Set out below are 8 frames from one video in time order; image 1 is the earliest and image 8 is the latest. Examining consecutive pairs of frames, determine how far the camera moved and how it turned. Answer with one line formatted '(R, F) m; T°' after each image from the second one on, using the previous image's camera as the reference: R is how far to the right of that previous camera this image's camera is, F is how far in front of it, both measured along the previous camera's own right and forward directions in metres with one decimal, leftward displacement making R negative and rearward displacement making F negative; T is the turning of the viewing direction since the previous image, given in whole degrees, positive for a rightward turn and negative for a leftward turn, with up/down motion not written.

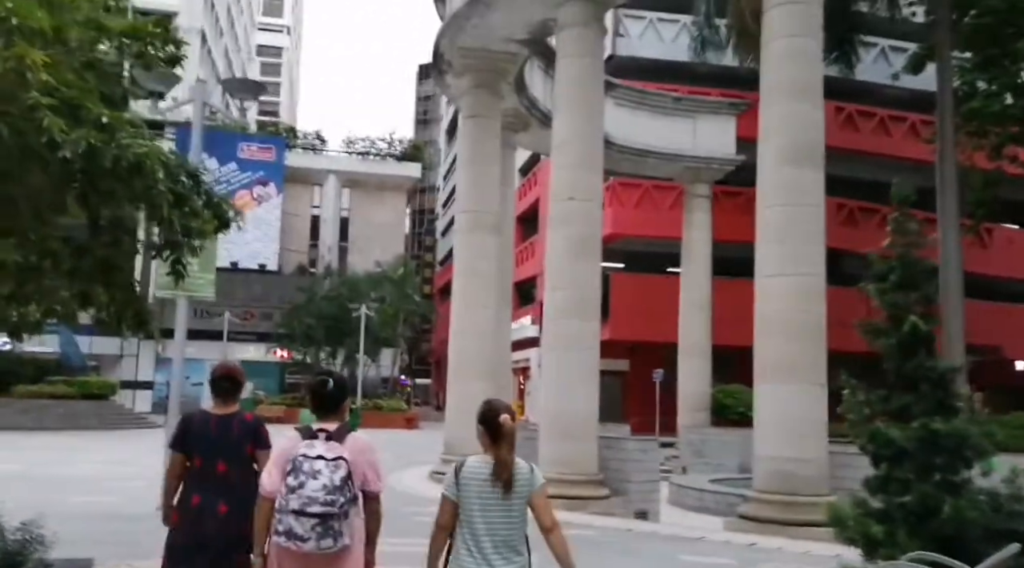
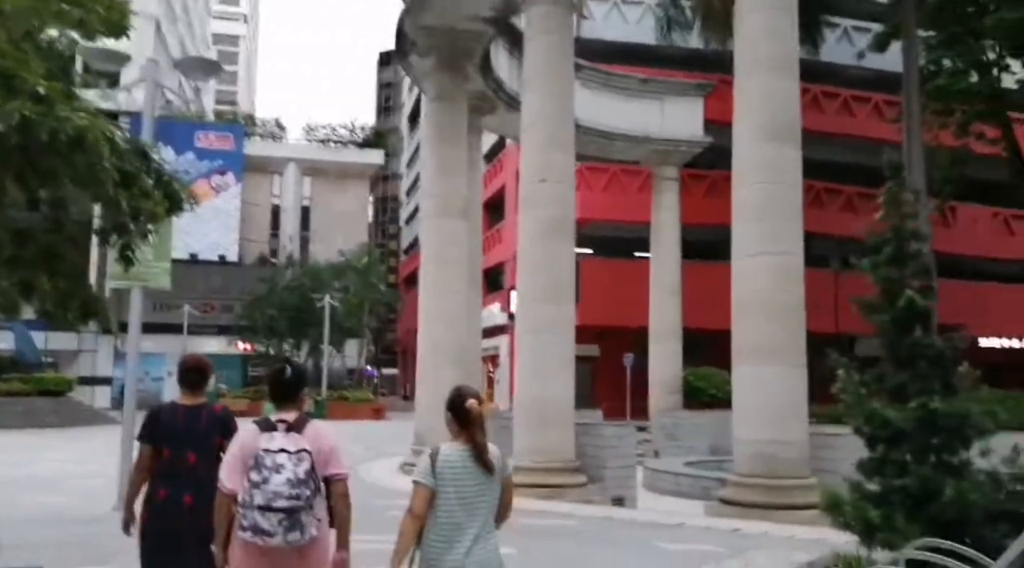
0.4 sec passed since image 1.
(-0.1, +0.4) m; +2°
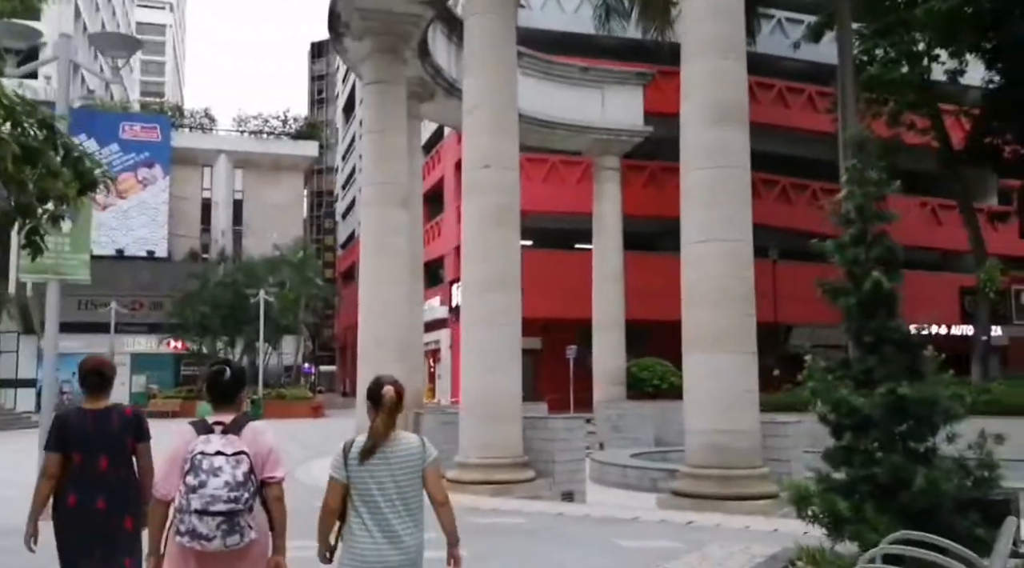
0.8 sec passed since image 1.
(-0.1, +0.4) m; +4°
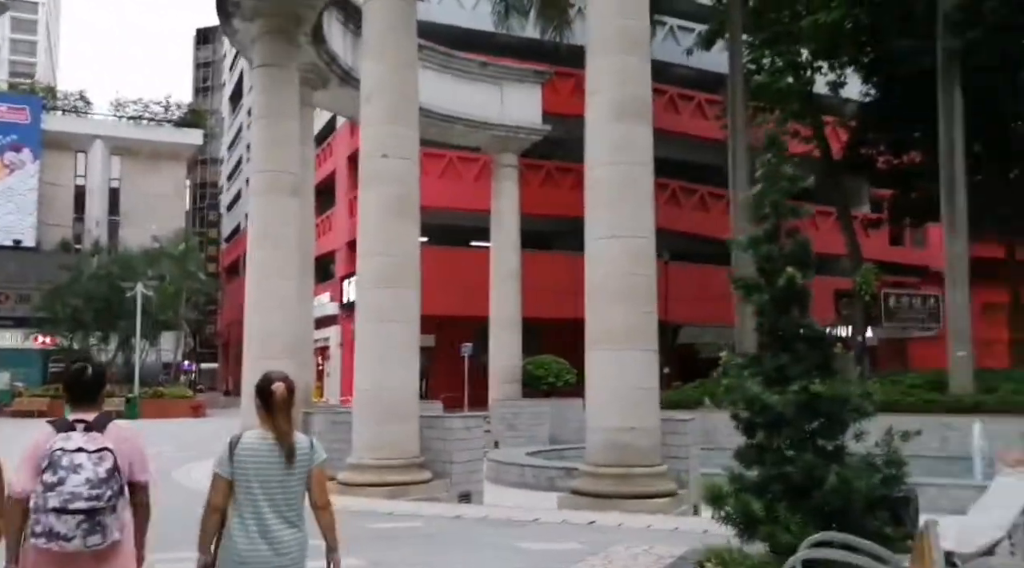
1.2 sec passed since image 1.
(-0.1, +0.3) m; +7°
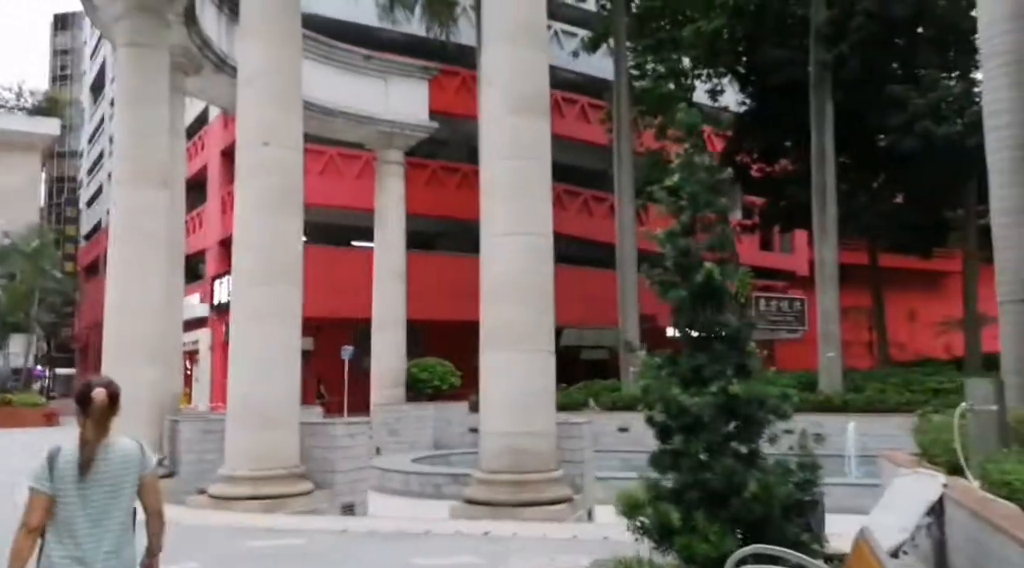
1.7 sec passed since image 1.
(-0.2, +0.5) m; +7°
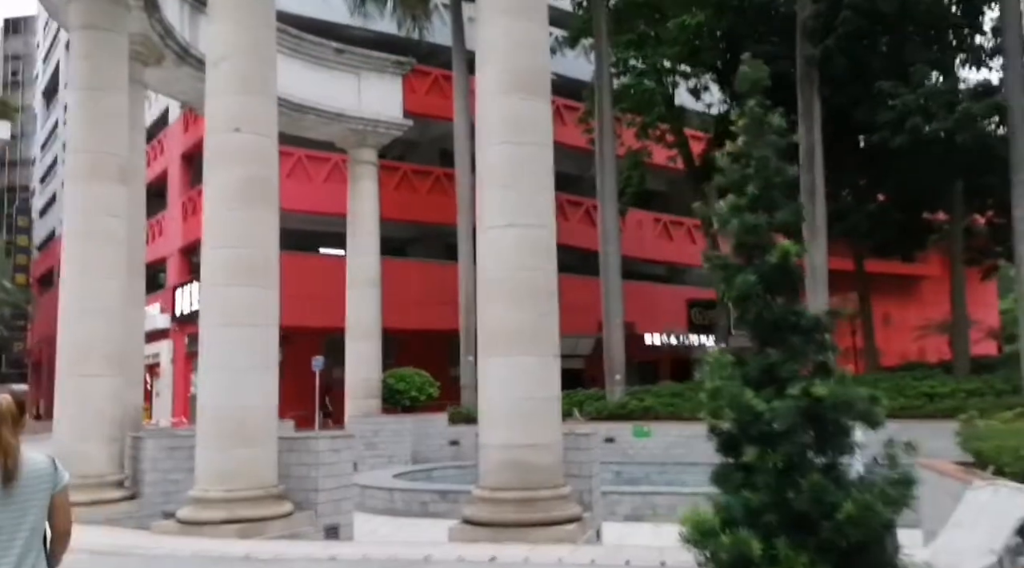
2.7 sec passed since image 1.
(-0.4, +1.0) m; +2°
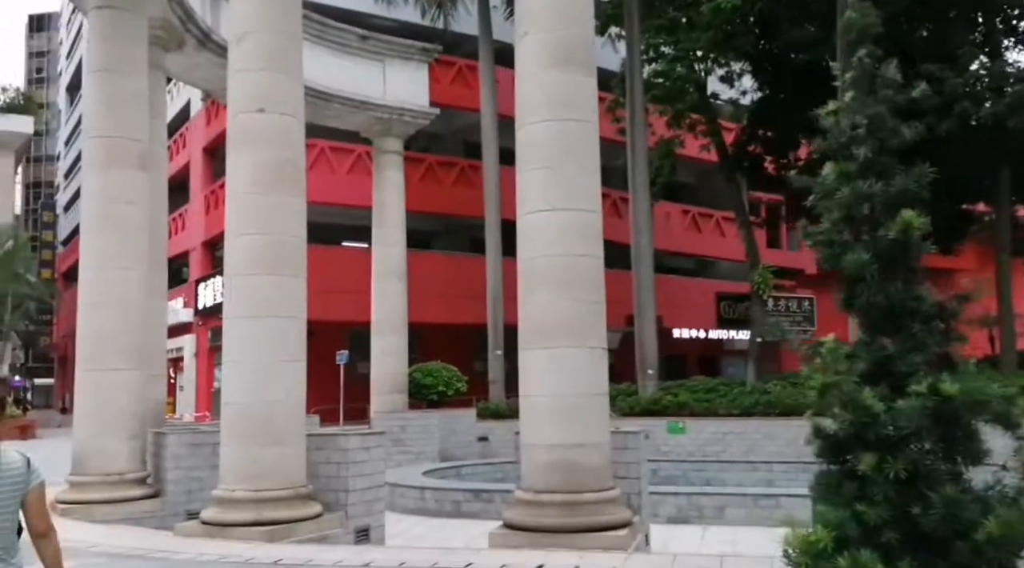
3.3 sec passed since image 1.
(-0.2, +0.7) m; -1°
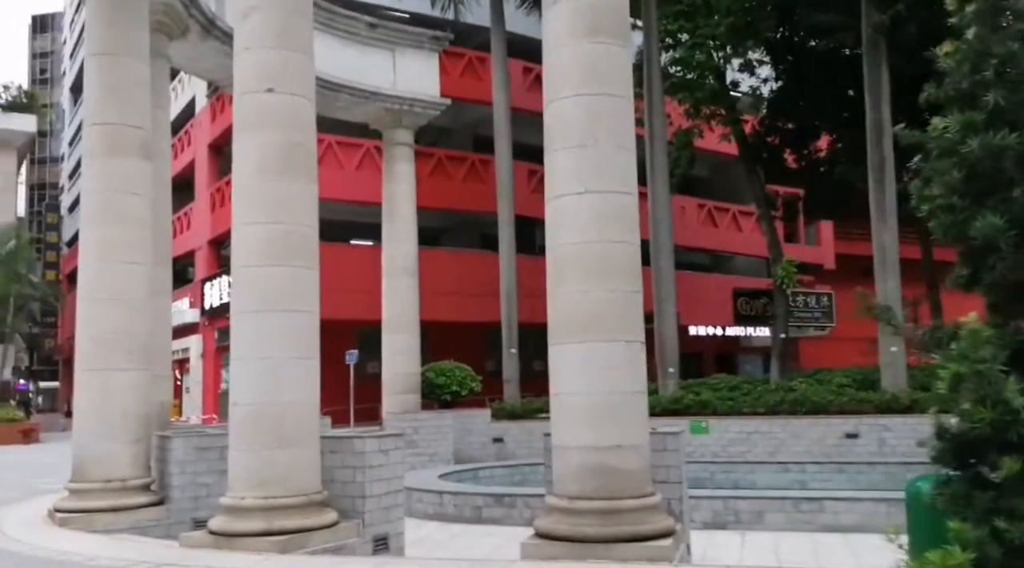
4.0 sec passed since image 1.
(-0.2, +0.7) m; 0°
